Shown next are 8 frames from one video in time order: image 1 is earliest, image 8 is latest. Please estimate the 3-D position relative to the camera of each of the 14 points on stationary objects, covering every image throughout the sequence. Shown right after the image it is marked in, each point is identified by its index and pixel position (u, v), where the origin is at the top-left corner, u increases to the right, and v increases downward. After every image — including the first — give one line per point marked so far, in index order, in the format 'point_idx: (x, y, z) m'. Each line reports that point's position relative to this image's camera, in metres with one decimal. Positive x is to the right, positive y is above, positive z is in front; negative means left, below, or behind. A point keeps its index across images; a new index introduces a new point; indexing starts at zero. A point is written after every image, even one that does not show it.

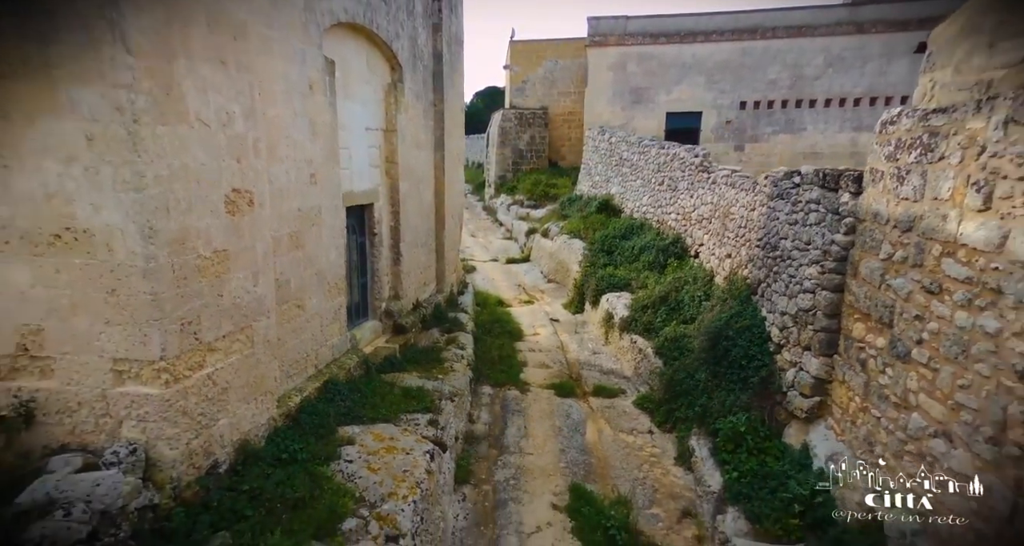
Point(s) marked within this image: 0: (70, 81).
0: (-2.1, +0.9, +2.8) m
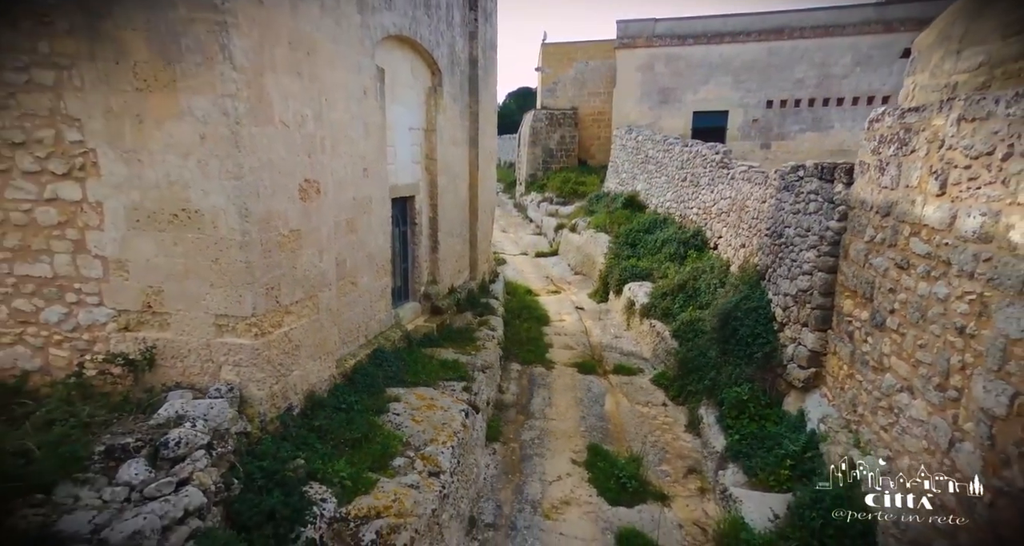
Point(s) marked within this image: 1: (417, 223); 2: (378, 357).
0: (-2.0, +1.1, +3.7) m
1: (-1.2, +0.6, +7.5) m
2: (-1.4, -0.9, +6.0) m
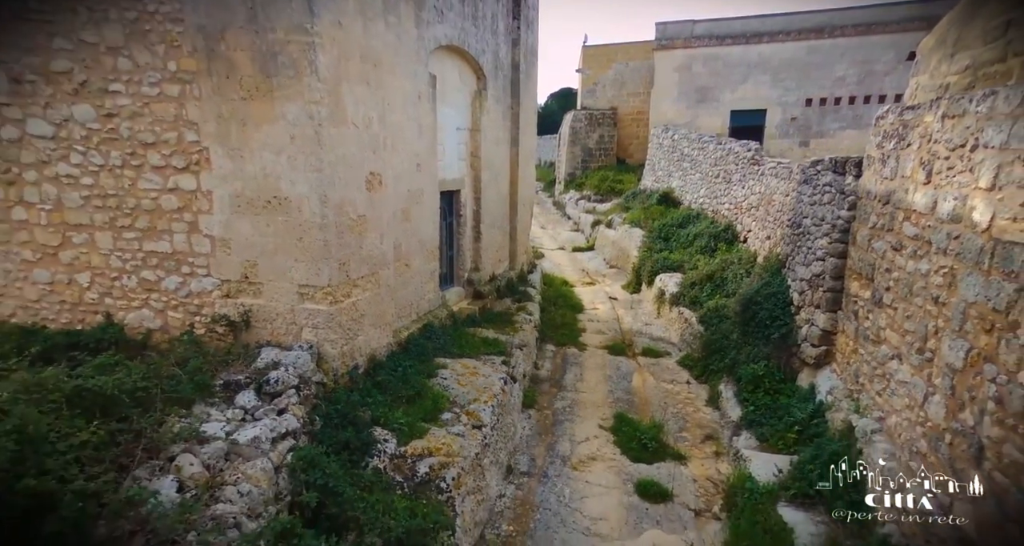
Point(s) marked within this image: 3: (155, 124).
0: (-1.7, +1.3, +4.5) m
1: (-0.7, +0.8, +8.3) m
2: (-1.0, -0.7, +6.8) m
3: (-2.8, +1.2, +4.6) m
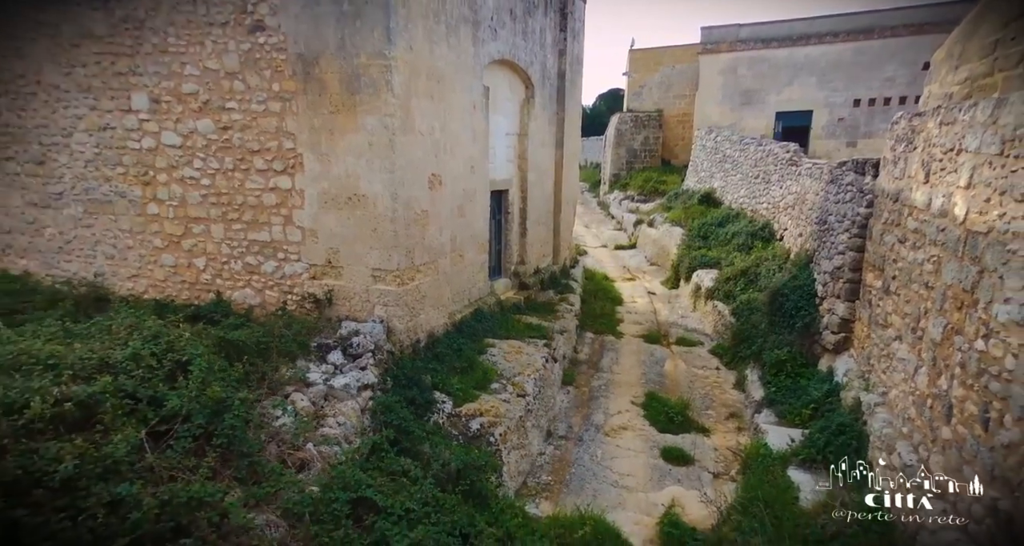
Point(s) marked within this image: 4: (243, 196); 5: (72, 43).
0: (-1.4, +1.5, +5.4) m
1: (0.0, +0.9, +9.1) m
2: (-0.4, -0.5, +7.6) m
3: (-2.4, +1.3, +5.6) m
4: (-2.6, +0.7, +5.8) m
5: (-4.2, +2.2, +5.7) m
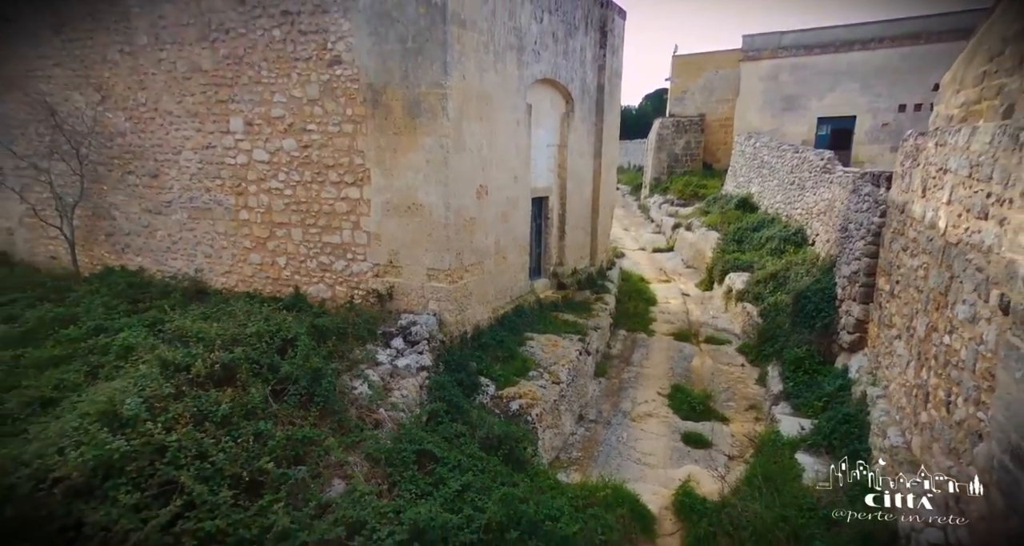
0: (-1.0, +1.5, +6.3) m
1: (+0.6, +0.9, +9.9) m
2: (+0.1, -0.5, +8.4) m
3: (-2.0, +1.3, +6.6) m
4: (-2.2, +0.8, +6.7) m
5: (-3.8, +2.3, +6.8) m
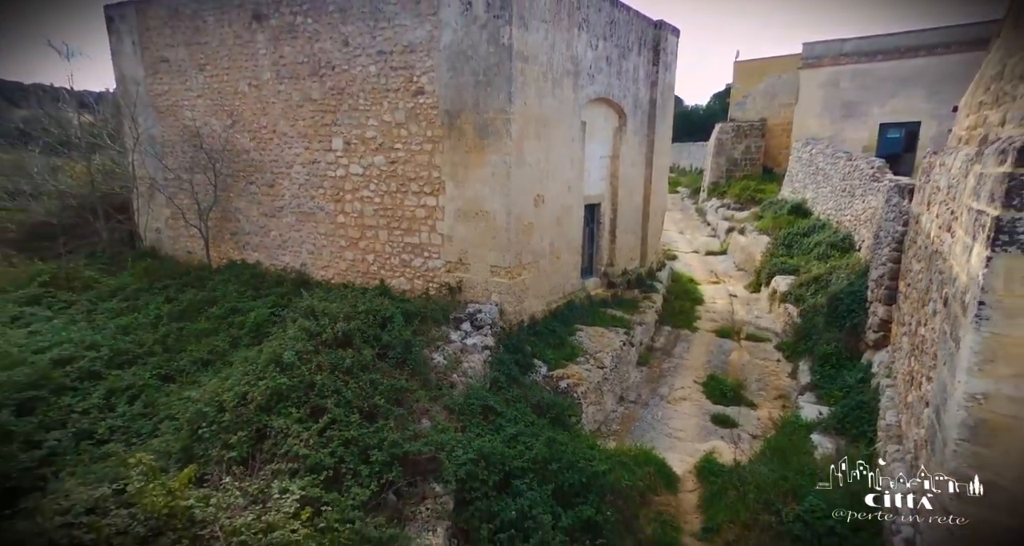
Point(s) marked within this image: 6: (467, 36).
0: (-0.3, +1.5, +7.5) m
1: (+1.7, +0.9, +10.9) m
2: (+1.0, -0.5, +9.5) m
3: (-1.3, +1.4, +7.8) m
4: (-1.5, +0.8, +8.0) m
5: (-3.0, +2.4, +8.3) m
6: (-0.5, +2.9, +7.2) m
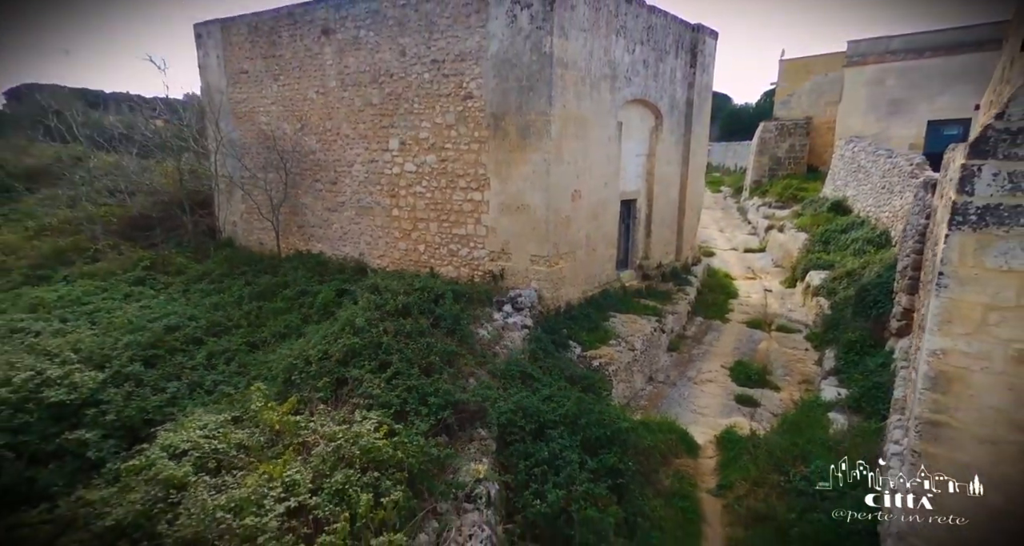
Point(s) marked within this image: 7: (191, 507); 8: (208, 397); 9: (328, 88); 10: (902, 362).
0: (+0.3, +1.7, +8.2) m
1: (+2.4, +1.1, +11.5) m
2: (+1.6, -0.4, +10.1) m
3: (-0.7, +1.6, +8.6) m
4: (-0.9, +1.0, +8.8) m
5: (-2.4, +2.6, +9.2) m
6: (0.0, +3.0, +7.9) m
7: (-2.0, -1.4, +3.7) m
8: (-2.7, -1.1, +5.3) m
9: (-3.0, +3.0, +9.4) m
10: (+4.6, -1.1, +7.0) m
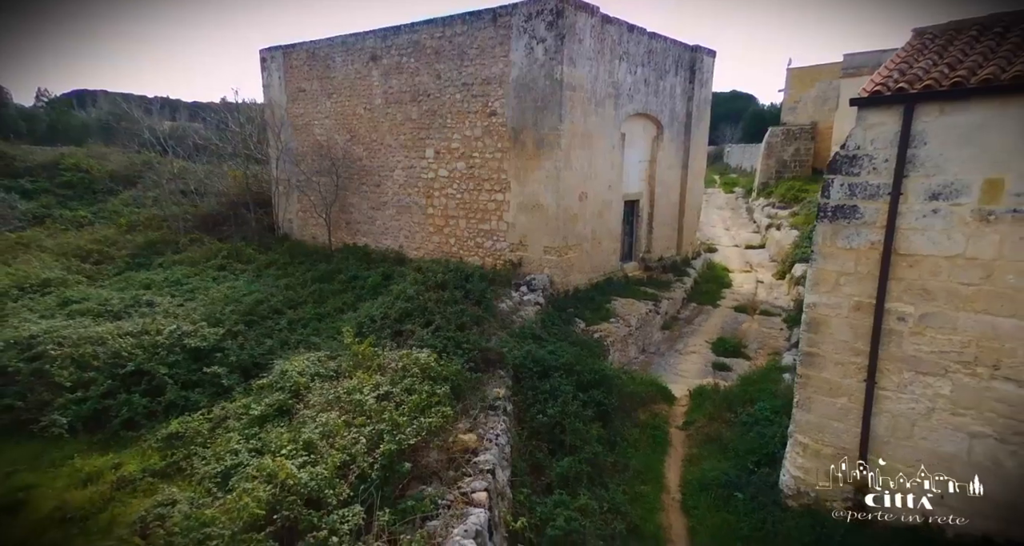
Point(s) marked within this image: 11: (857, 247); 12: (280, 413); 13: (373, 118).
0: (+0.5, +1.9, +9.9) m
1: (+2.8, +1.3, +13.1) m
2: (+1.9, -0.2, +11.8) m
3: (-0.4, +1.8, +10.4) m
4: (-0.6, +1.2, +10.6) m
5: (-2.1, +2.8, +11.0) m
6: (+0.3, +3.2, +9.7) m
7: (-1.9, -1.2, +5.5) m
8: (-2.6, -0.9, +7.1) m
9: (-2.6, +3.2, +11.3) m
10: (+4.8, -0.9, +8.5) m
11: (+2.8, +0.2, +4.8) m
12: (-2.1, -1.3, +5.4) m
13: (-2.7, +3.0, +11.4) m
